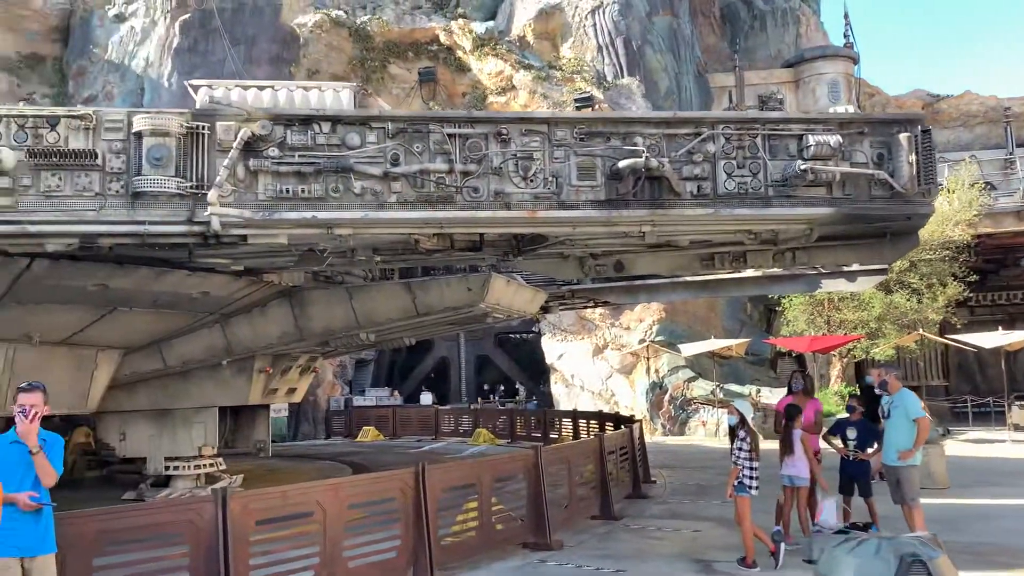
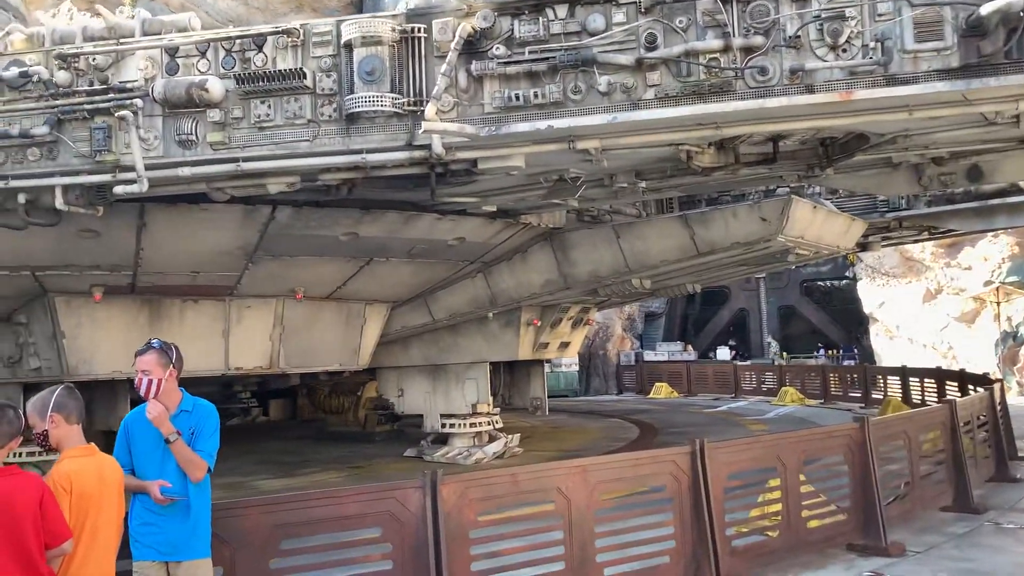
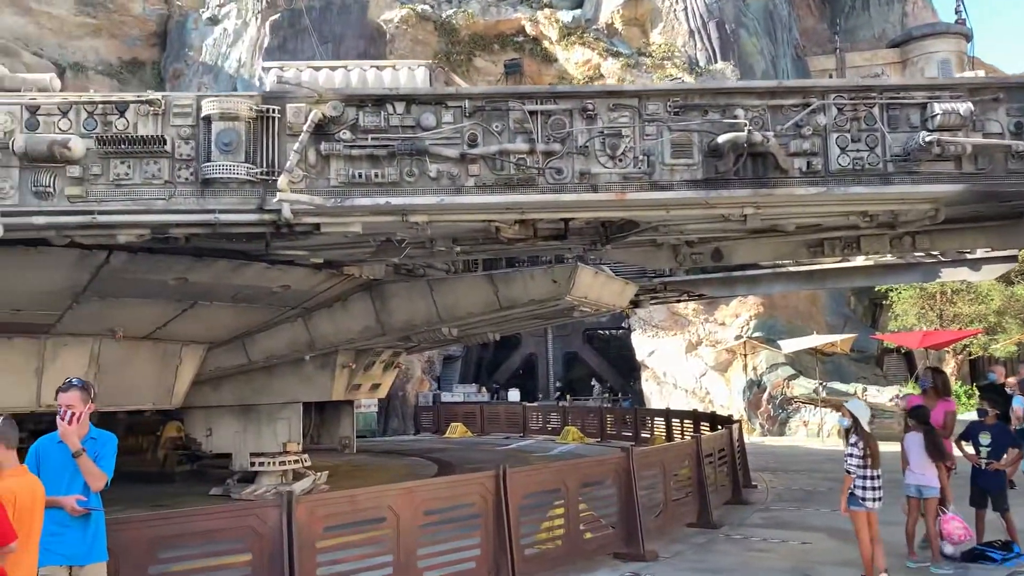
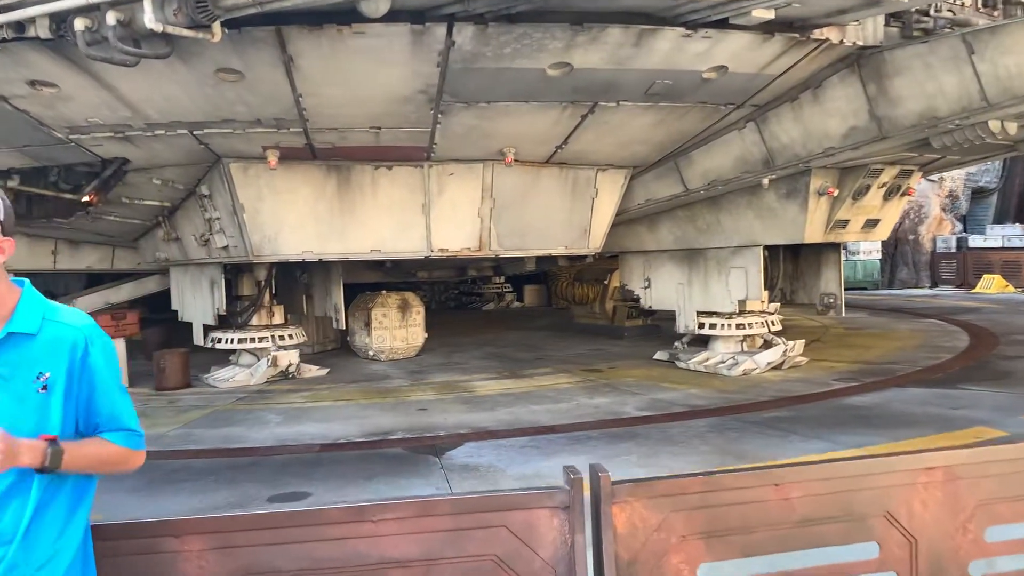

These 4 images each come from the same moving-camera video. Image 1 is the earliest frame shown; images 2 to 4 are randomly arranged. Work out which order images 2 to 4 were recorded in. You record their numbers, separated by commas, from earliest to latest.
3, 2, 4
